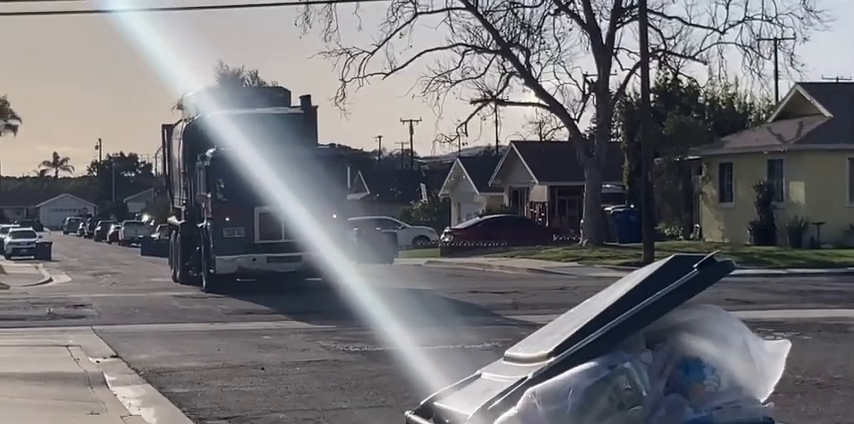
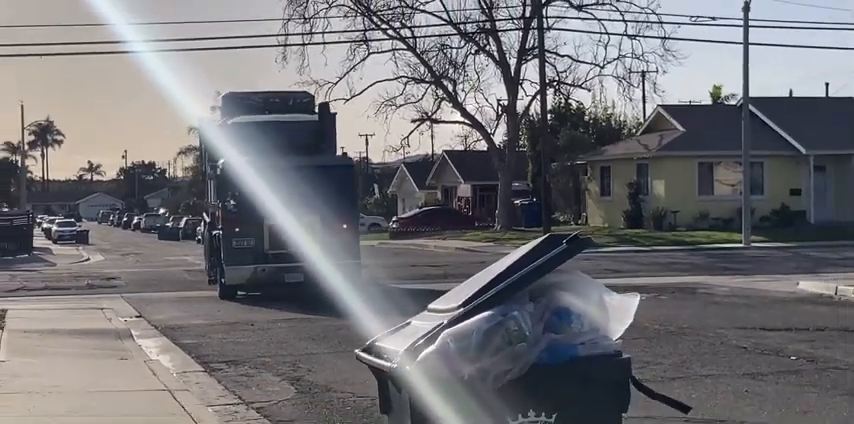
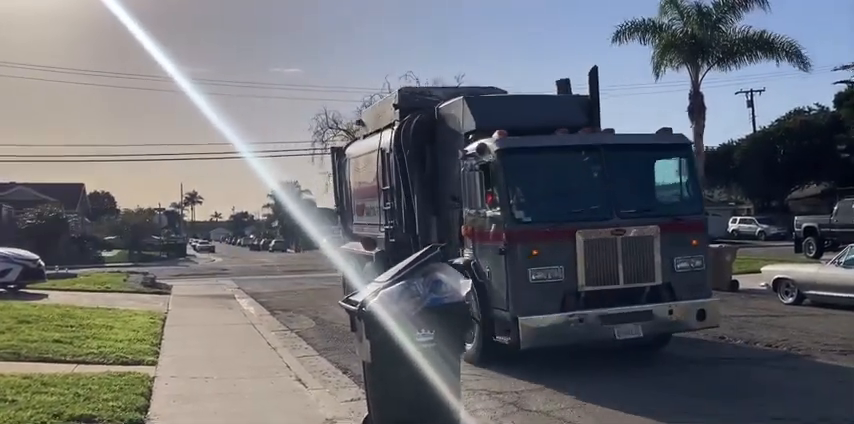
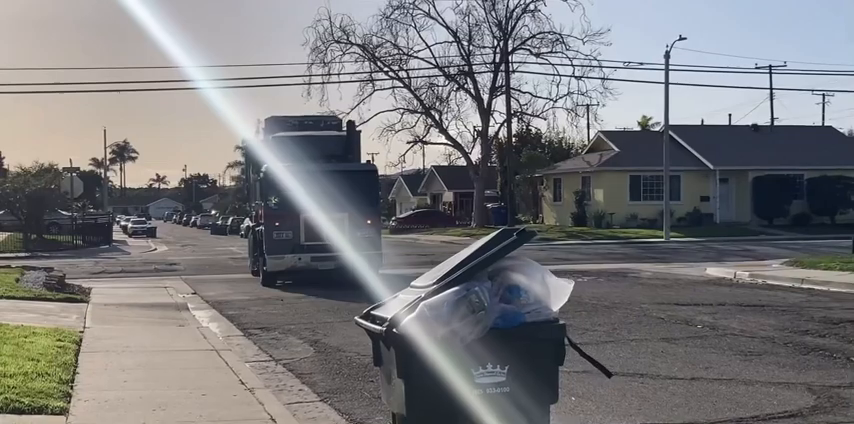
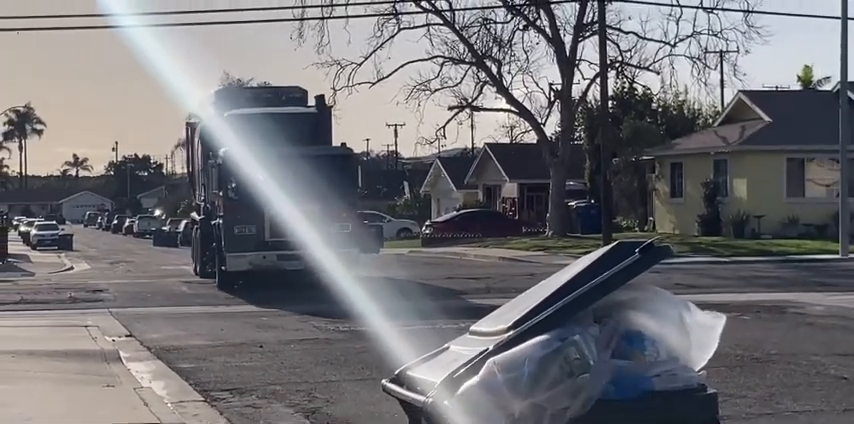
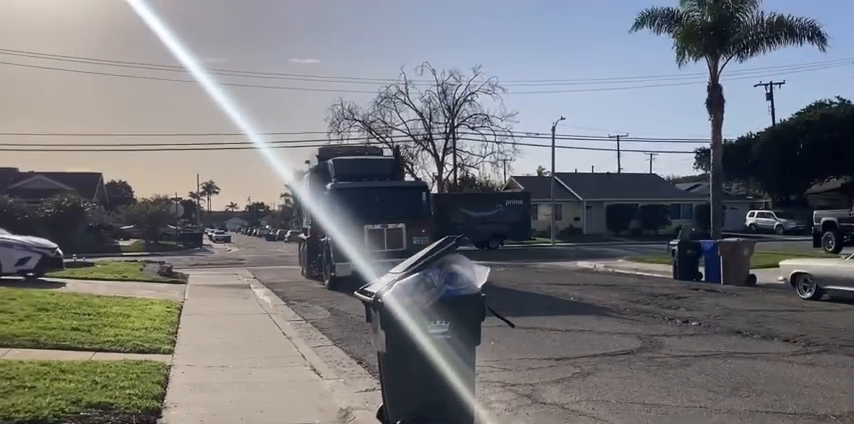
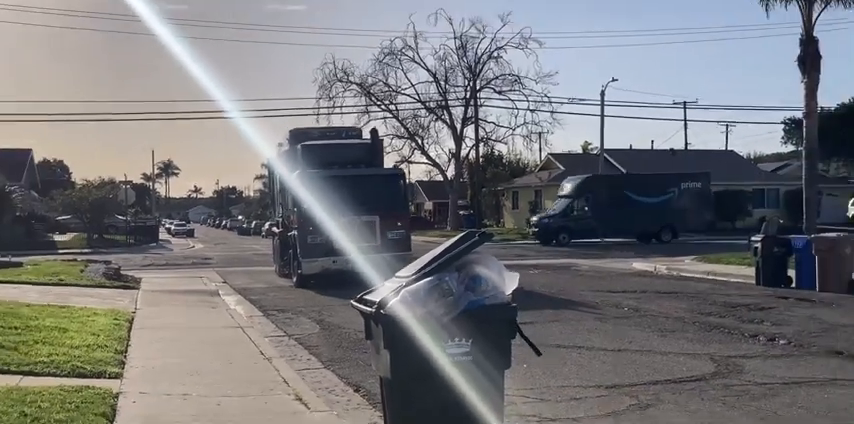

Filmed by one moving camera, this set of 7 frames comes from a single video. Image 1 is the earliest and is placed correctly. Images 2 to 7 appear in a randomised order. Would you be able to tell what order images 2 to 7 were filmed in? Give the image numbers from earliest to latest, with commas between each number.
5, 2, 4, 7, 6, 3
